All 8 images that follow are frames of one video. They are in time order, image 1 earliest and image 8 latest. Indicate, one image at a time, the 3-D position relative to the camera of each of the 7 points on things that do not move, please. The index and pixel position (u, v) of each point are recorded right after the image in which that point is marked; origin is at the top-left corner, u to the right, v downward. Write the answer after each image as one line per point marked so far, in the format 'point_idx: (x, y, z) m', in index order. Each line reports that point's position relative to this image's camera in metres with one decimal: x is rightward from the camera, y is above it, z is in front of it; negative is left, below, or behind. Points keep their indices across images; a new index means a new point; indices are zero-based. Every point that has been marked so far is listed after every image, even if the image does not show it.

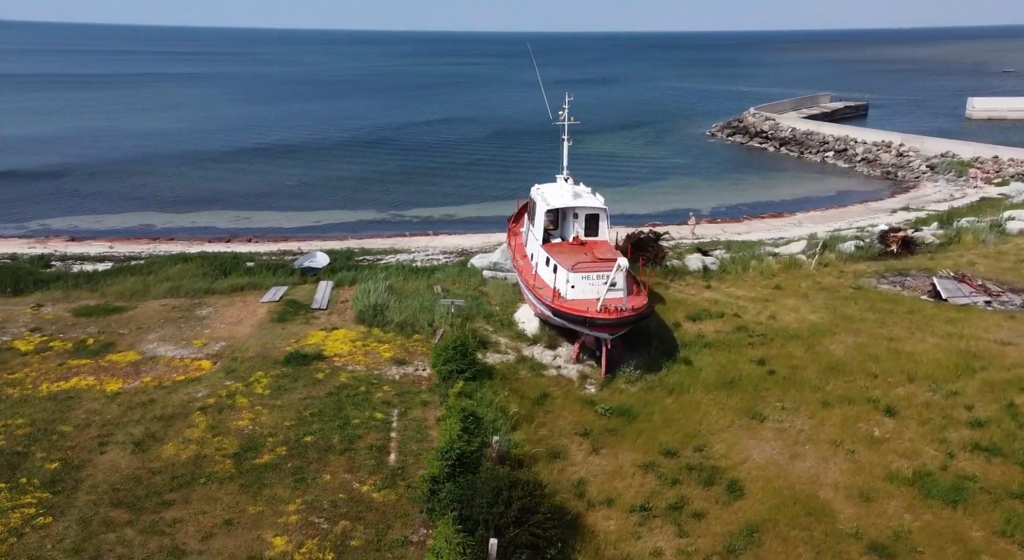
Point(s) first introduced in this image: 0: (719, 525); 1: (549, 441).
0: (+2.9, -3.4, +11.1) m
1: (+0.6, -2.7, +13.2) m
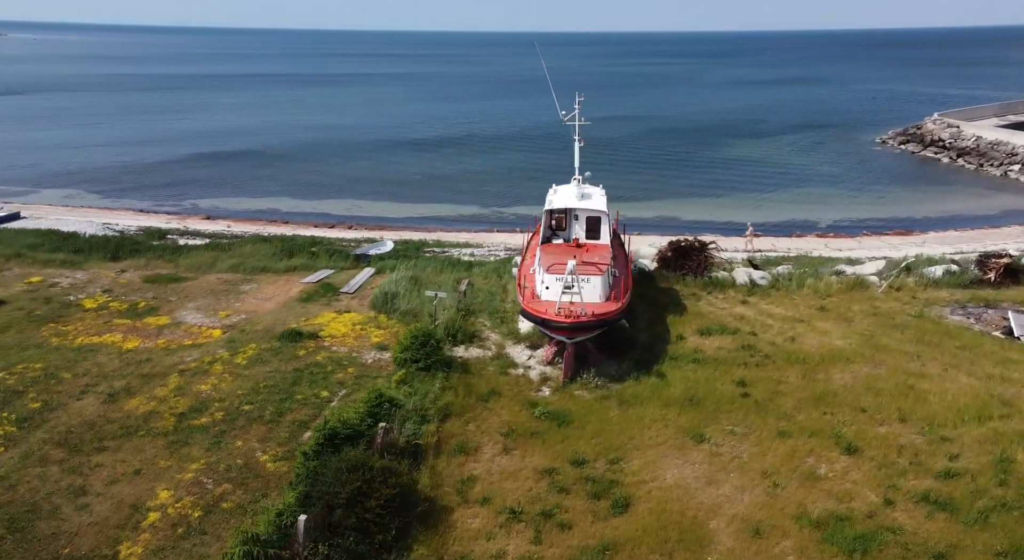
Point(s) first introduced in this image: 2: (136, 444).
0: (+0.9, -3.5, +10.8) m
1: (-0.8, -2.6, +13.3) m
2: (-6.2, -2.7, +13.0) m
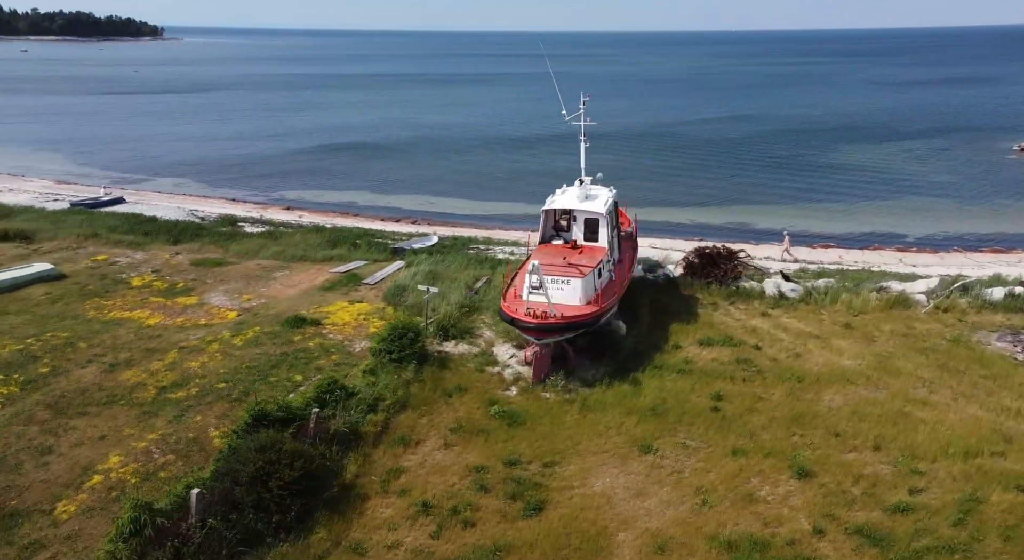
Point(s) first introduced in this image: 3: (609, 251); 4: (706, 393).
0: (-0.5, -3.5, +10.8) m
1: (-1.7, -2.5, +13.5) m
2: (-7.1, -2.3, +14.1) m
3: (+2.2, +0.6, +17.5) m
4: (+3.7, -2.1, +15.0) m
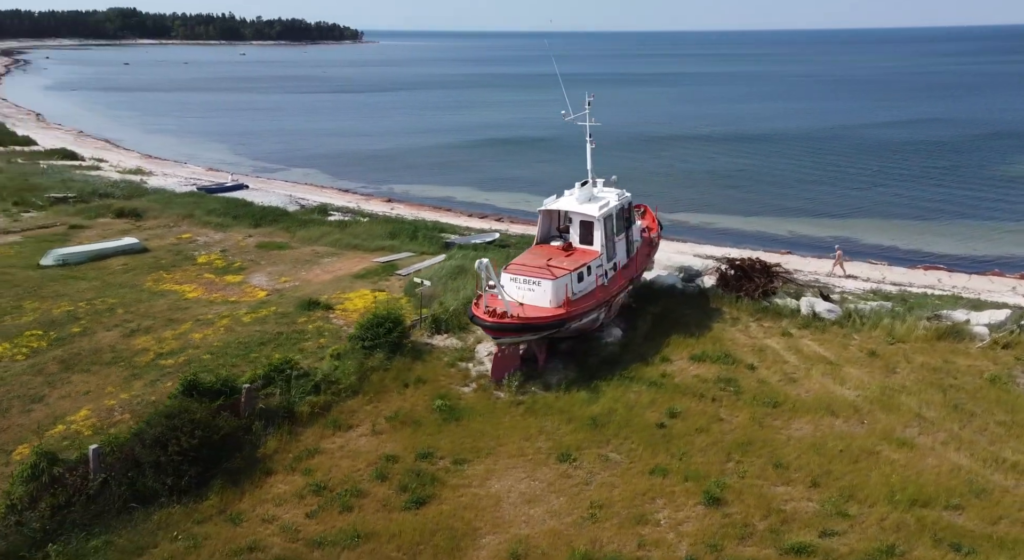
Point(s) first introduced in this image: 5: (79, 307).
0: (-2.3, -3.4, +11.1) m
1: (-2.9, -2.3, +14.0) m
2: (-8.0, -1.8, +15.7) m
3: (+2.0, +0.5, +17.1) m
4: (+2.7, -2.3, +14.3) m
5: (-10.5, -0.6, +19.4) m
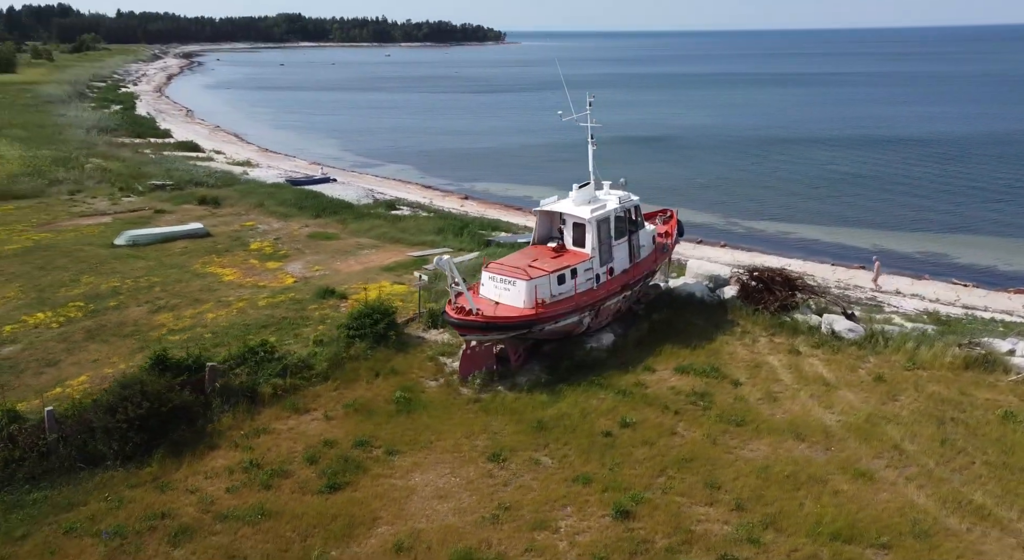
0: (-3.7, -3.2, +11.6) m
1: (-3.7, -2.2, +14.6) m
2: (-8.4, -1.3, +17.1) m
3: (+1.7, +0.5, +16.8) m
4: (+1.9, -2.4, +13.9) m
5: (-10.2, -0.1, +21.1) m
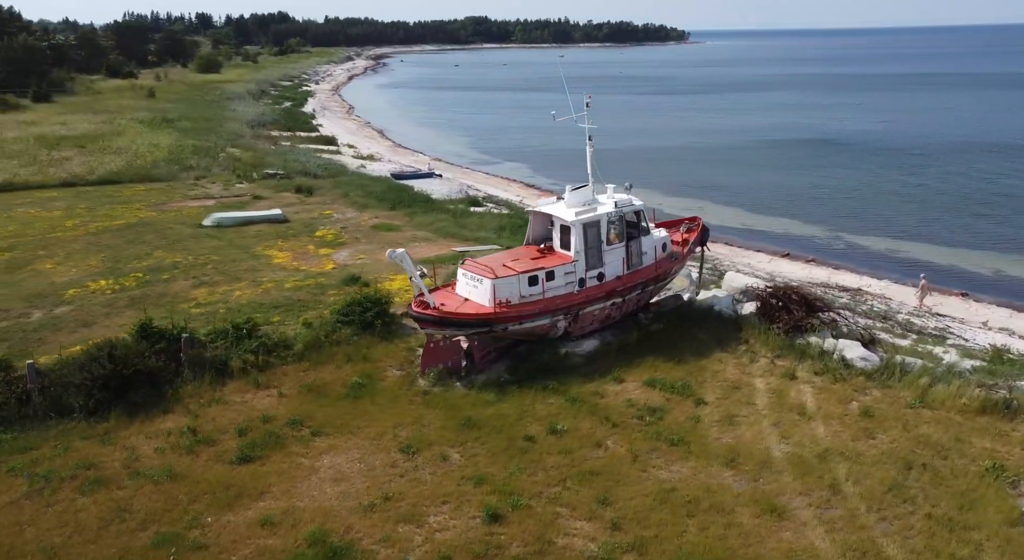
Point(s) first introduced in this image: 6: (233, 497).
0: (-5.2, -2.9, +12.5) m
1: (-4.6, -1.8, +15.4) m
2: (-8.6, -0.8, +18.9) m
3: (+1.4, +0.4, +16.4) m
4: (+0.7, -2.5, +13.6) m
5: (-9.4, +0.6, +23.2) m
6: (-4.0, -3.2, +11.5) m
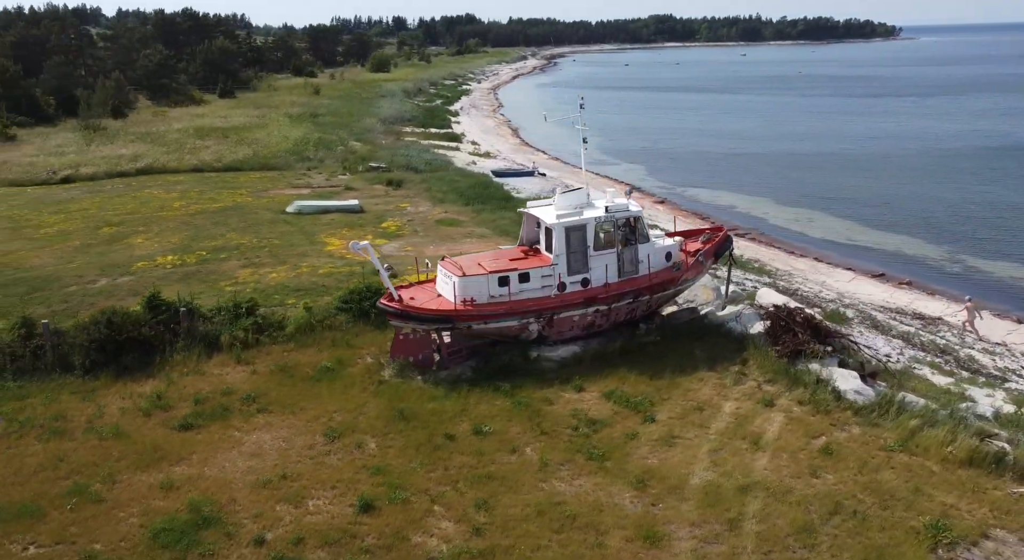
0: (-6.5, -2.5, +13.7) m
1: (-5.2, -1.5, +16.4) m
2: (-8.3, -0.2, +20.6) m
3: (+0.9, +0.3, +16.1) m
4: (-0.5, -2.5, +13.5) m
5: (-8.2, +1.2, +25.0) m
6: (-5.6, -2.8, +12.5) m
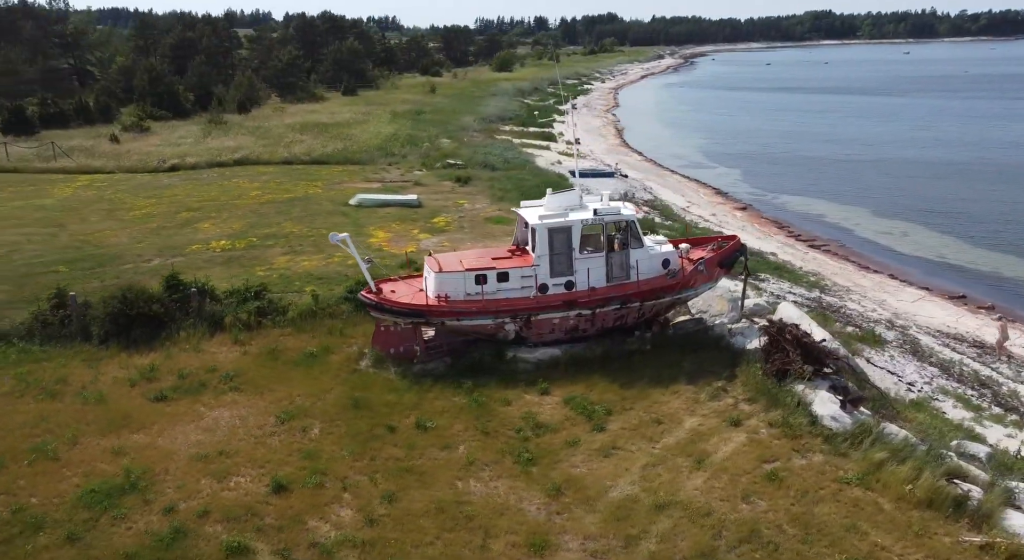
0: (-7.4, -2.1, +14.8) m
1: (-5.5, -1.2, +17.3) m
2: (-7.8, +0.2, +21.9) m
3: (+0.6, +0.3, +16.0) m
4: (-1.4, -2.4, +13.7) m
5: (-6.9, +1.6, +26.3) m
6: (-6.6, -2.5, +13.5) m
